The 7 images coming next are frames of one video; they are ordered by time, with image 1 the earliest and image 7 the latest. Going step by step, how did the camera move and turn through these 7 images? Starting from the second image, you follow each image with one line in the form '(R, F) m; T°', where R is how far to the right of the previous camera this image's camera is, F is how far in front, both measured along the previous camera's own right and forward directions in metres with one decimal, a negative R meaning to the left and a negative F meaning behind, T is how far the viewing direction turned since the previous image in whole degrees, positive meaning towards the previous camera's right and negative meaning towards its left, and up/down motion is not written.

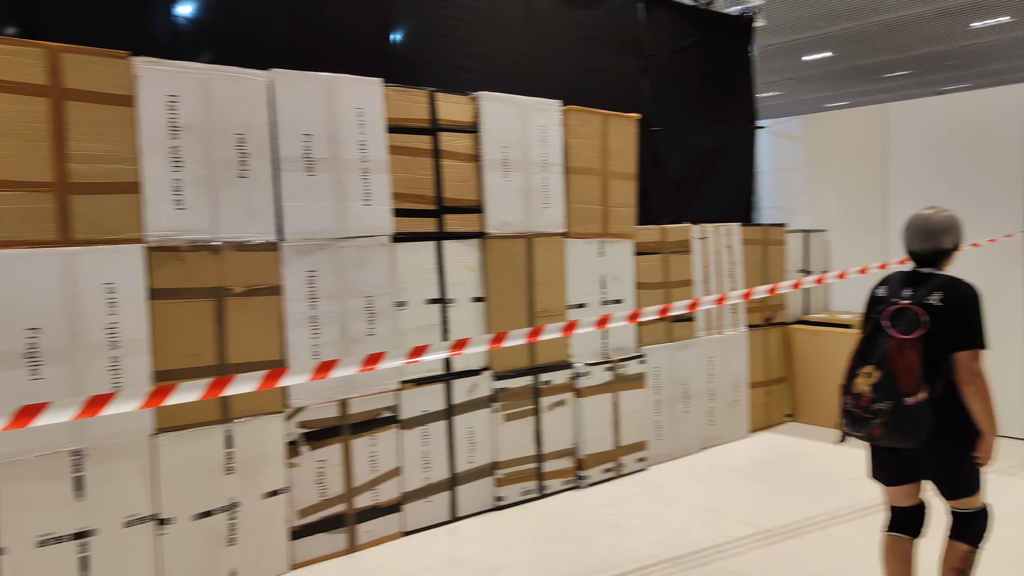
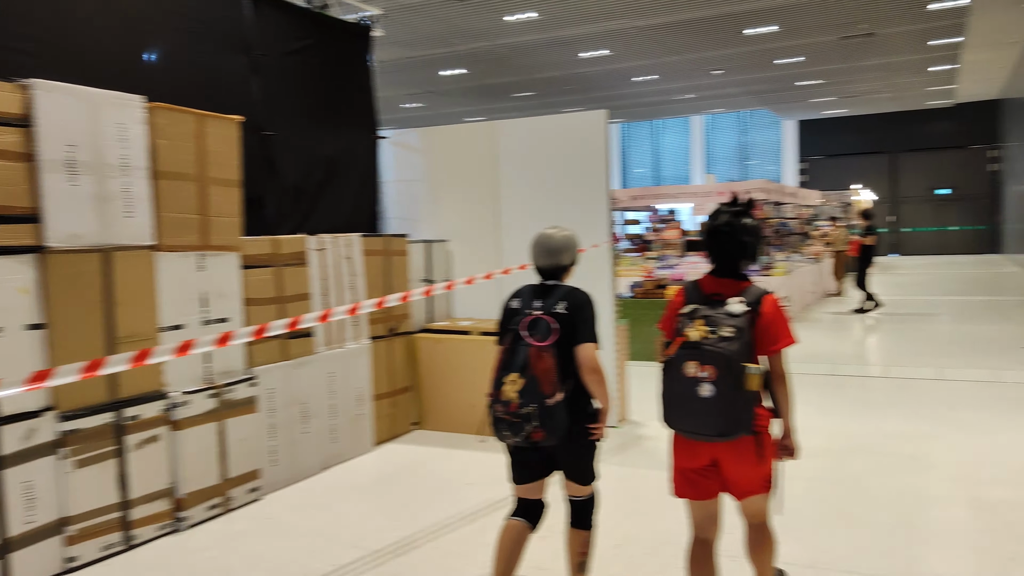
(-0.1, +0.4) m; +32°
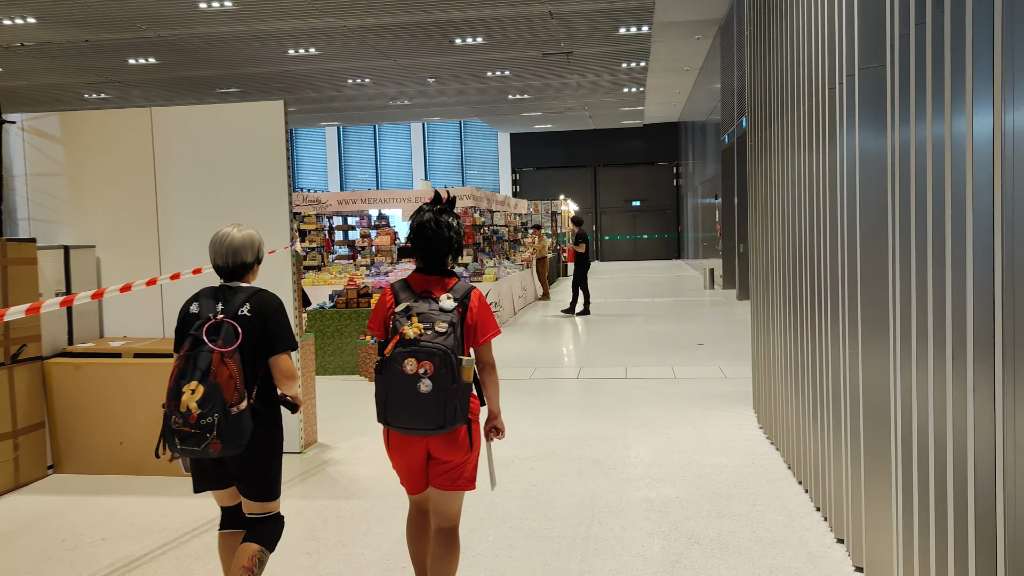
(+0.4, +0.4) m; +21°
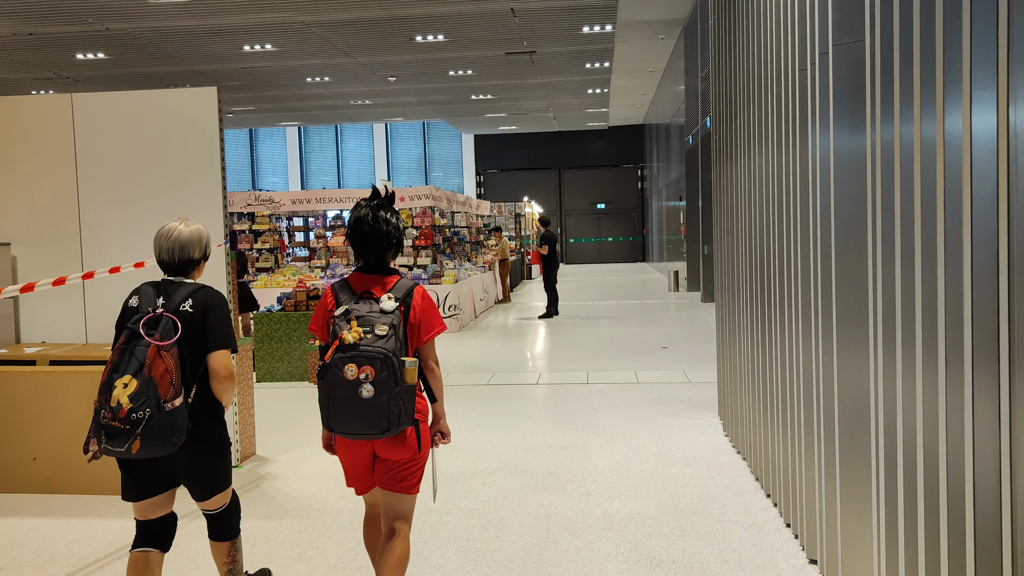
(+0.1, +0.2) m; +3°
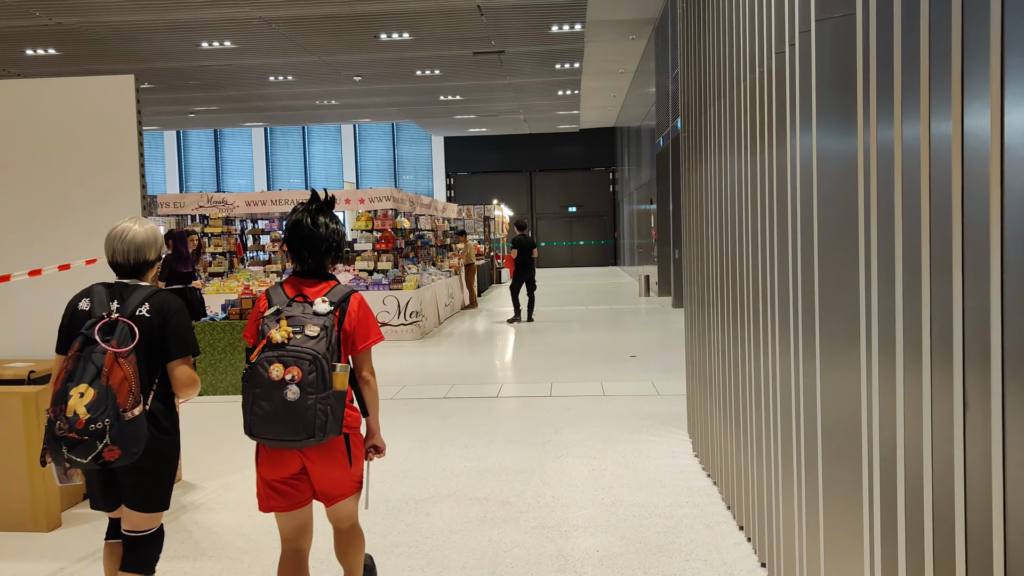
(+0.1, +0.3) m; +2°
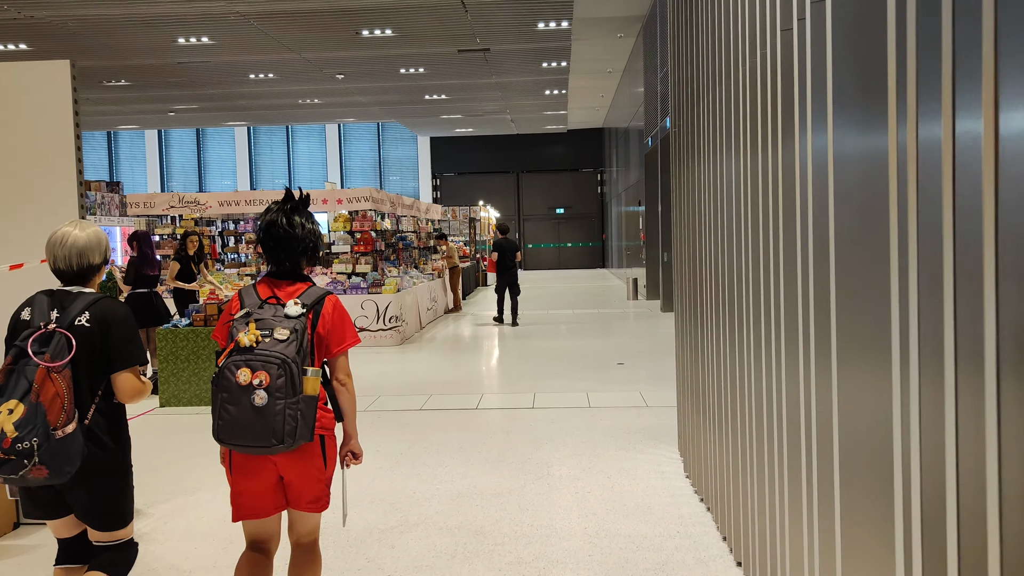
(+0.1, +0.3) m; +1°
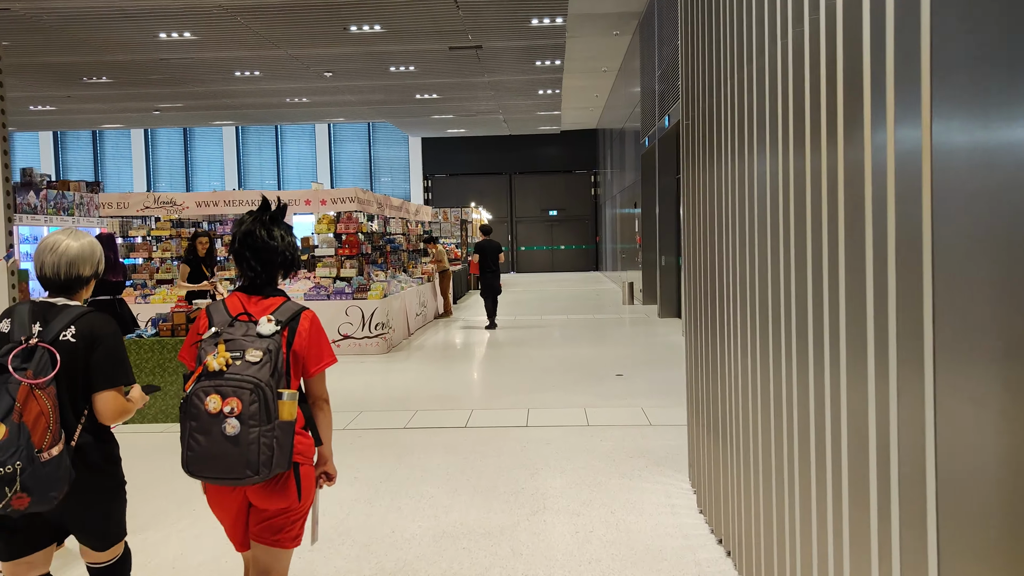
(0.0, +0.4) m; +1°
